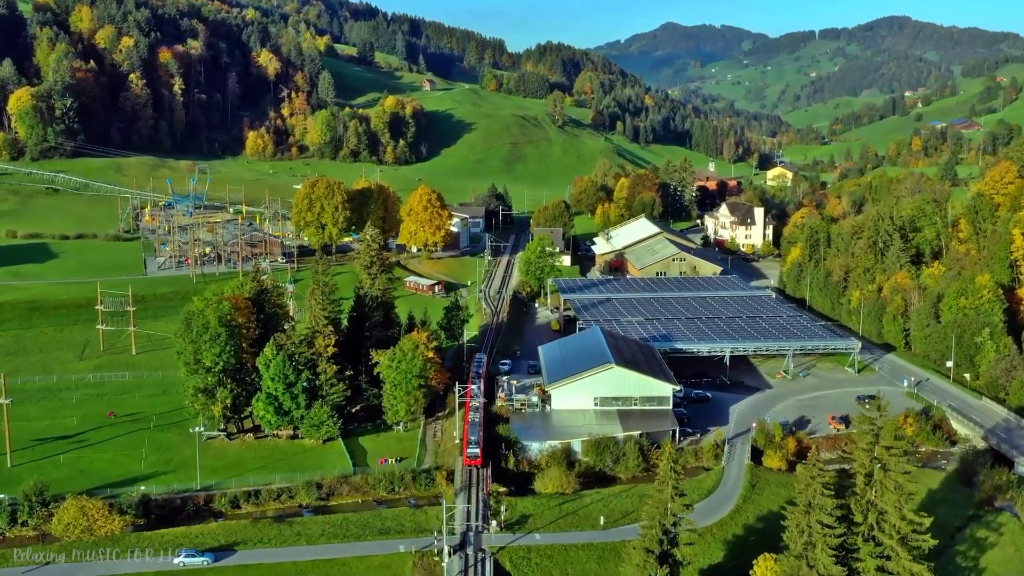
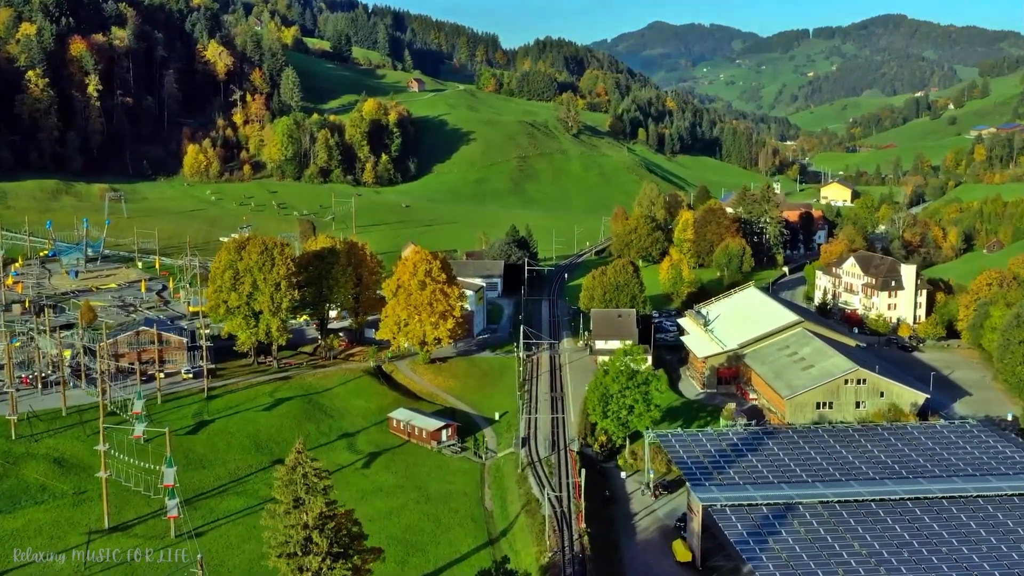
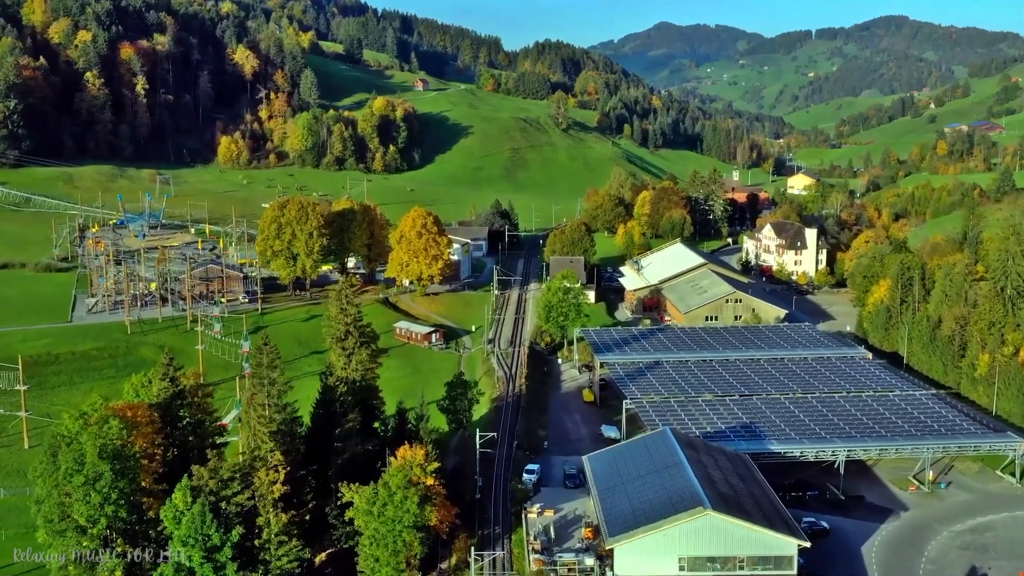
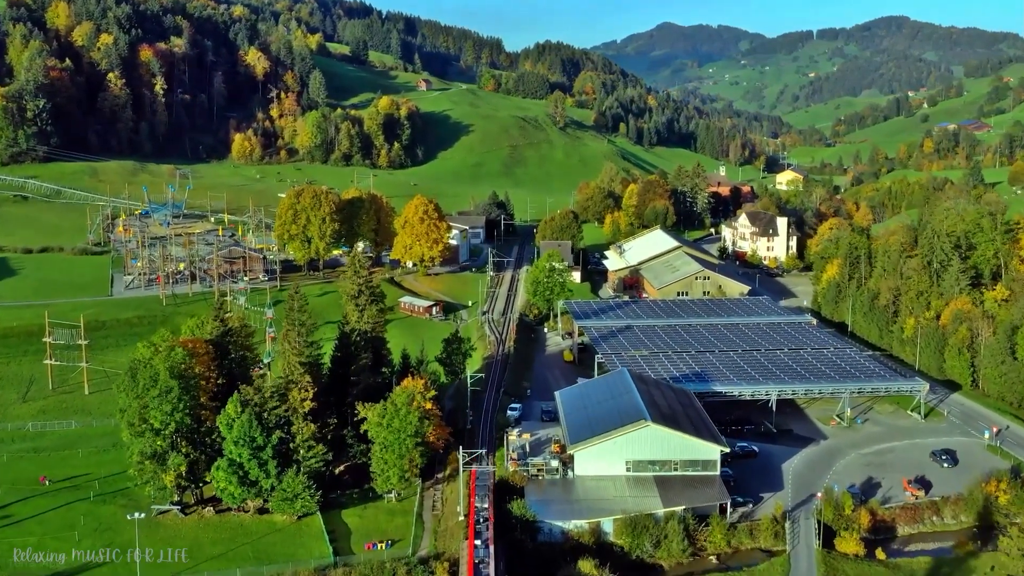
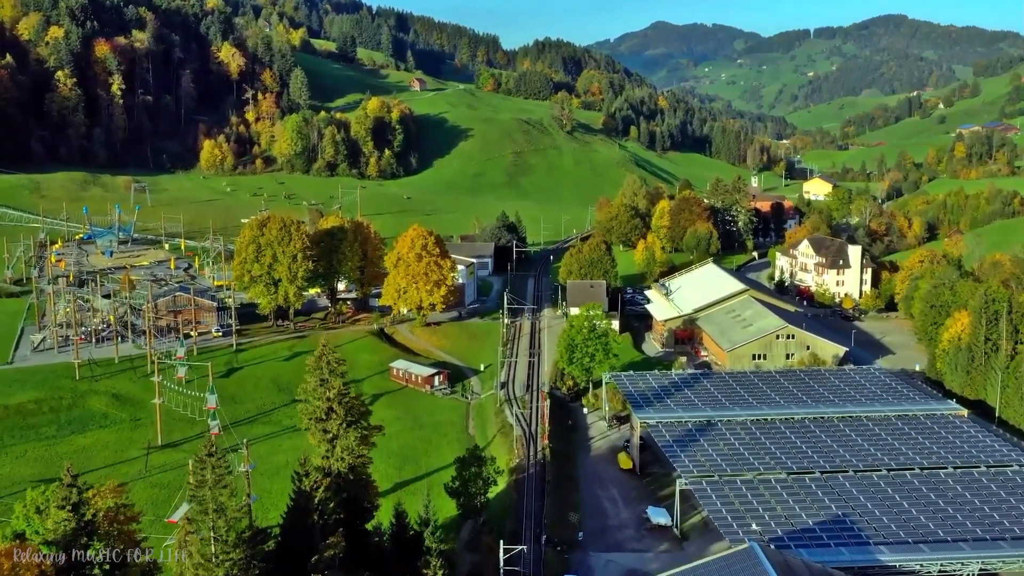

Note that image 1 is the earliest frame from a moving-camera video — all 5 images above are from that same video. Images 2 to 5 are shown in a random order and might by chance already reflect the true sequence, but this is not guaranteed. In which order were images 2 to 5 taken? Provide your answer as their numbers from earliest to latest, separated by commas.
4, 3, 5, 2
